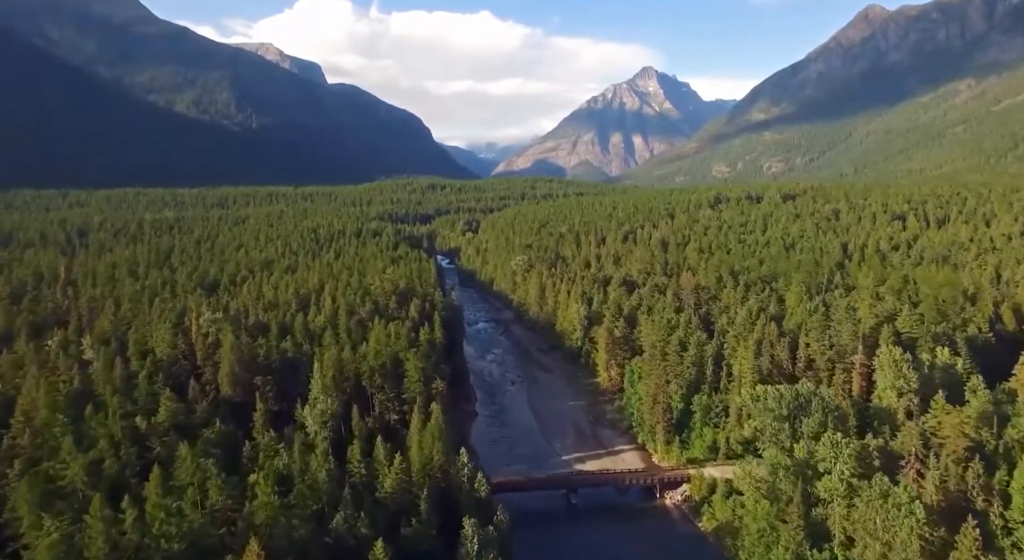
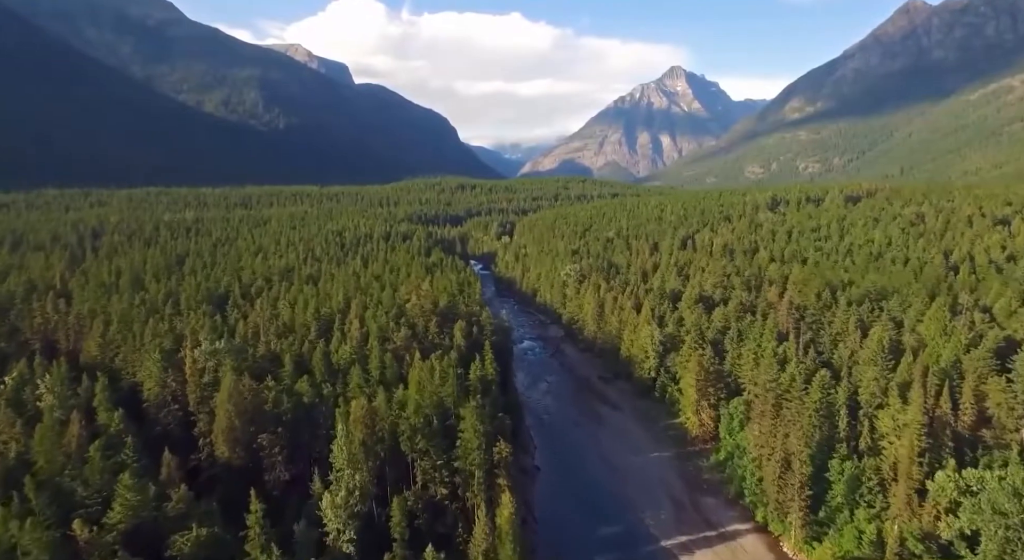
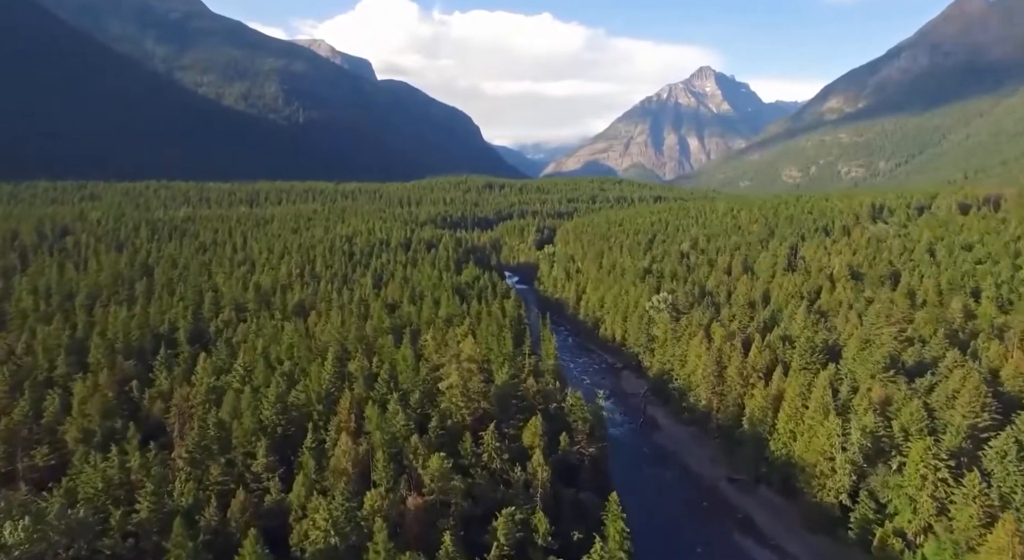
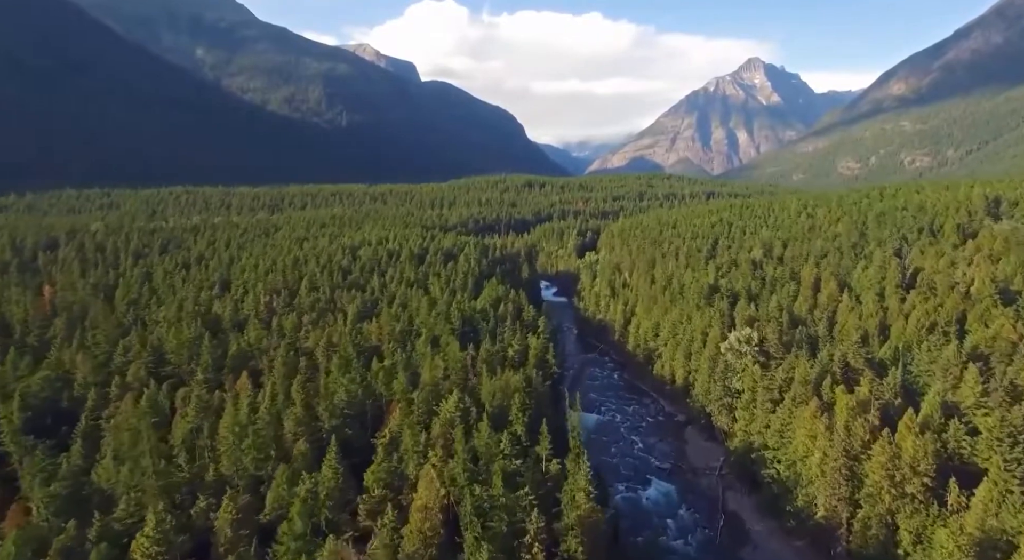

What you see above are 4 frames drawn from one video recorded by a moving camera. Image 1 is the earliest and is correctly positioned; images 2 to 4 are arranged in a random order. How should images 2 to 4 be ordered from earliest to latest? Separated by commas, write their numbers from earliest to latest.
2, 3, 4
